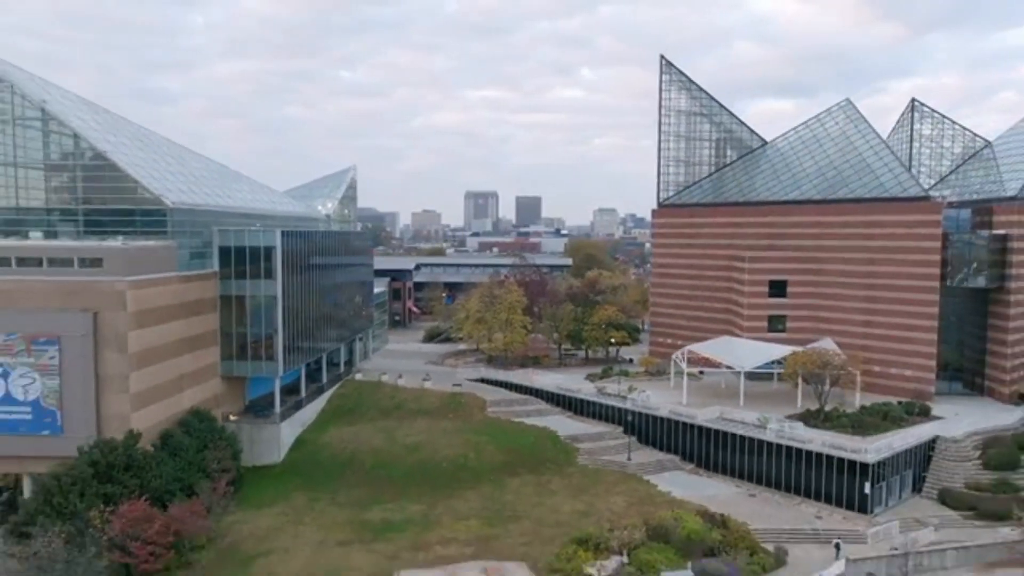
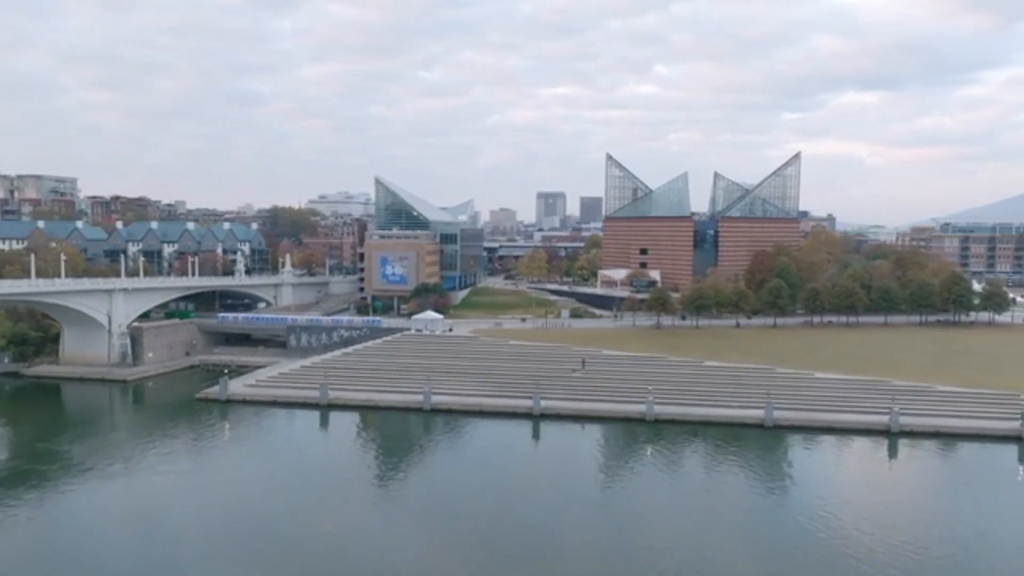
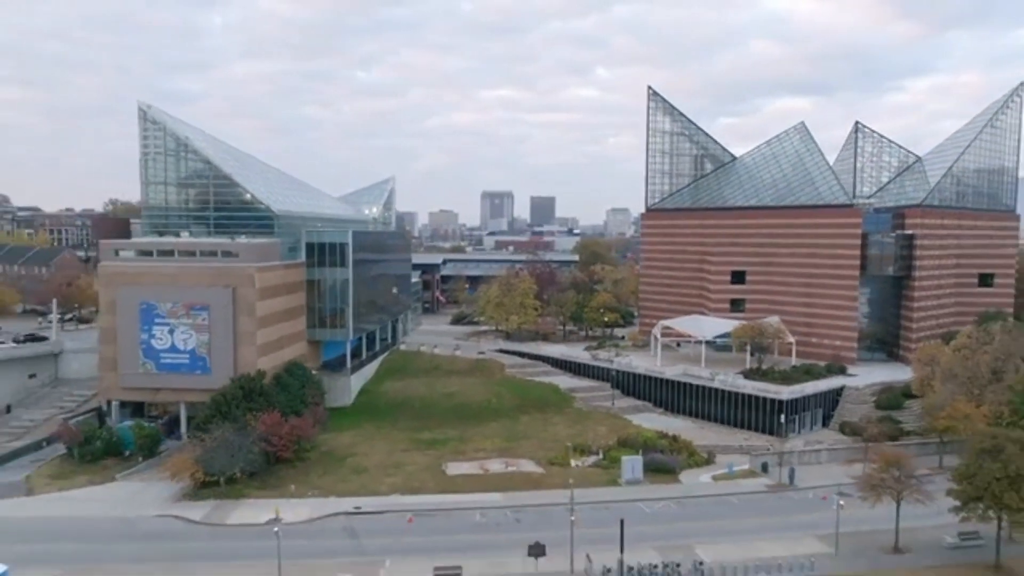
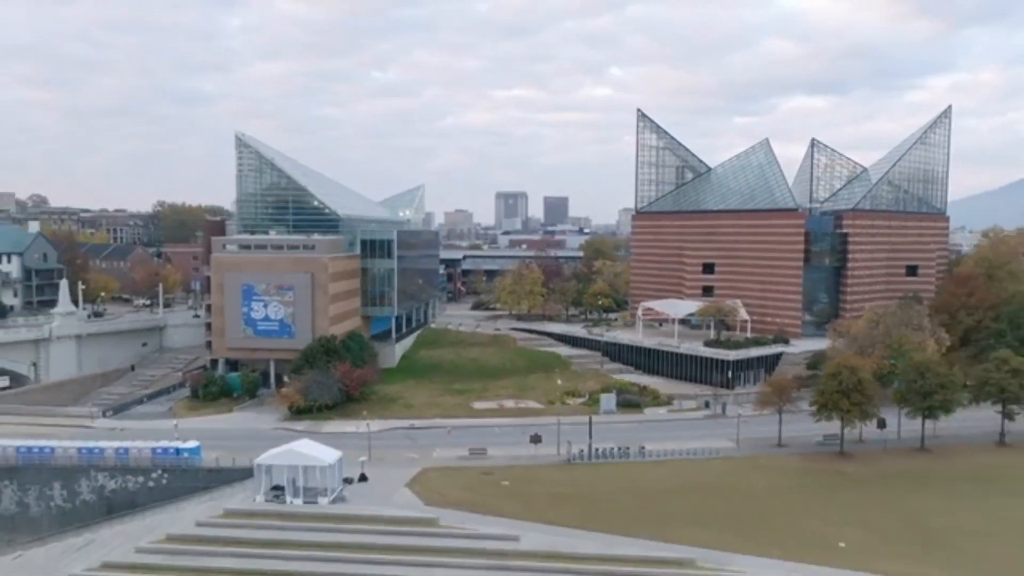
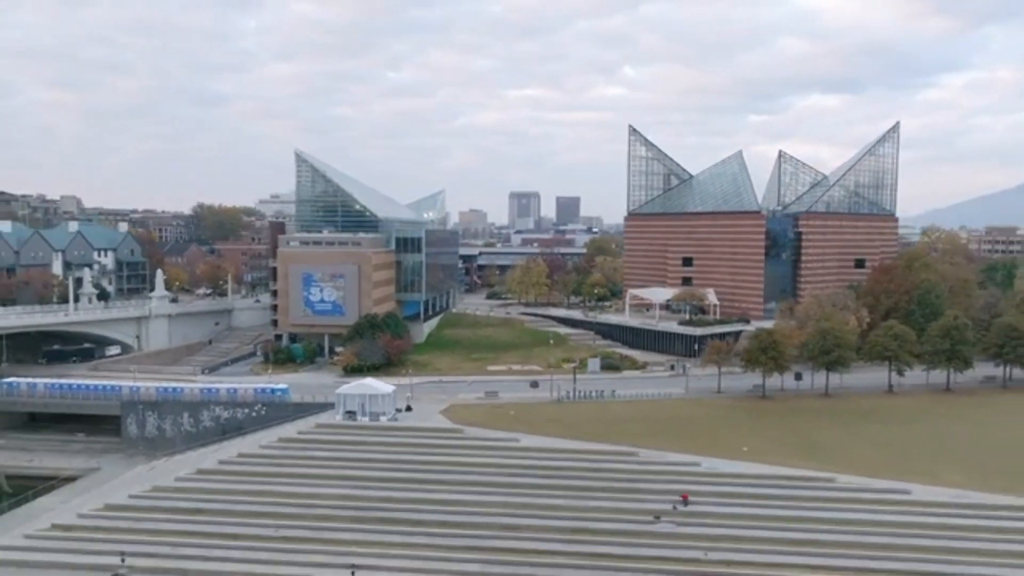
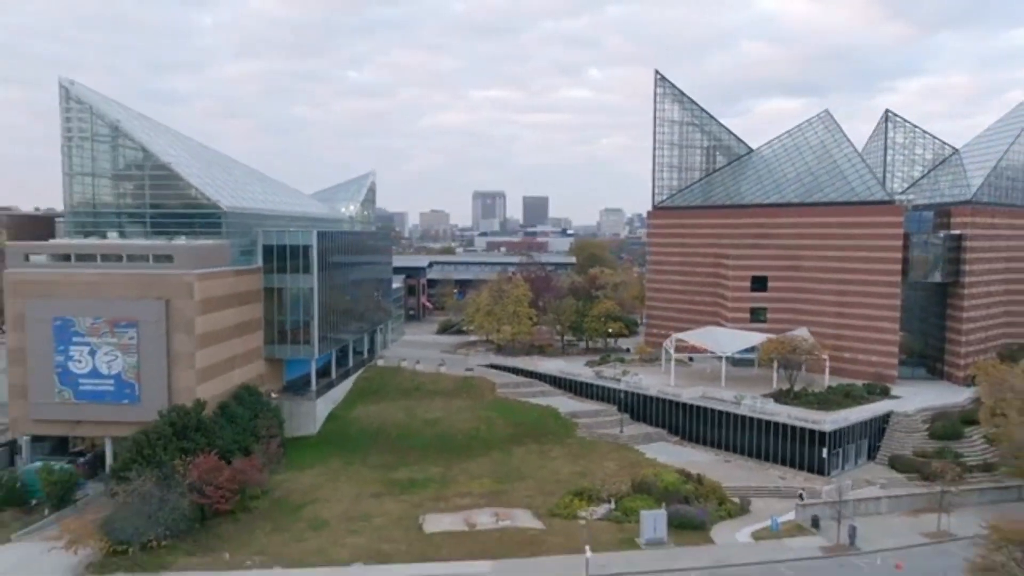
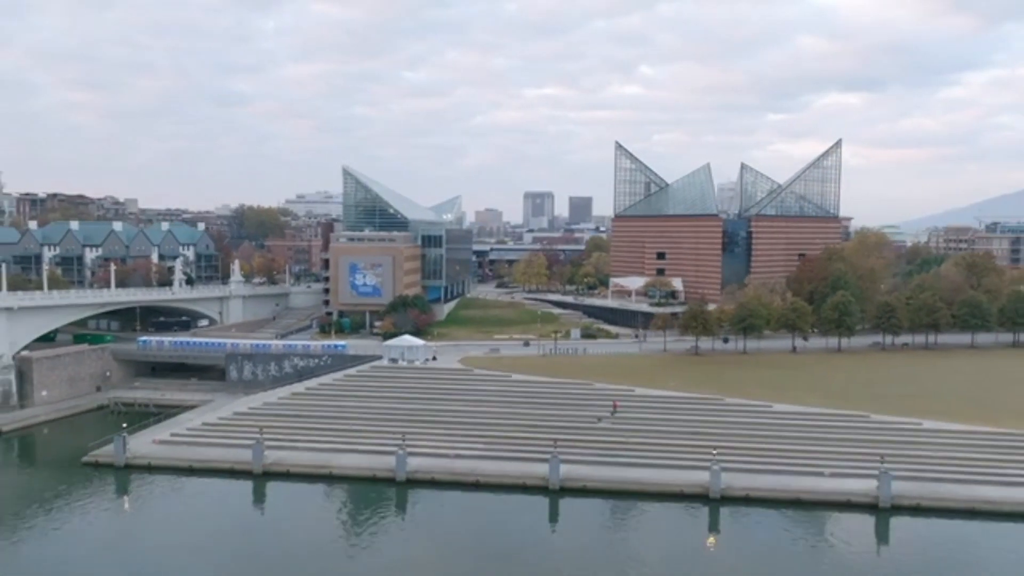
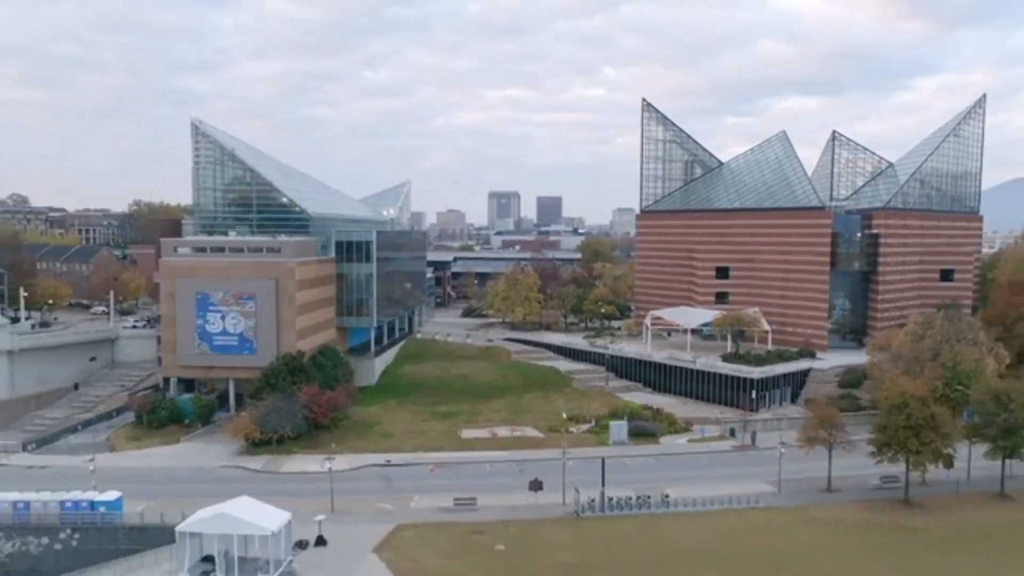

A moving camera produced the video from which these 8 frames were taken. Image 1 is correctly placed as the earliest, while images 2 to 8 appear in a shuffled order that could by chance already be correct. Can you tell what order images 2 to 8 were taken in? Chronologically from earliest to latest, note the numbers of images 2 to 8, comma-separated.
6, 3, 8, 4, 5, 7, 2
